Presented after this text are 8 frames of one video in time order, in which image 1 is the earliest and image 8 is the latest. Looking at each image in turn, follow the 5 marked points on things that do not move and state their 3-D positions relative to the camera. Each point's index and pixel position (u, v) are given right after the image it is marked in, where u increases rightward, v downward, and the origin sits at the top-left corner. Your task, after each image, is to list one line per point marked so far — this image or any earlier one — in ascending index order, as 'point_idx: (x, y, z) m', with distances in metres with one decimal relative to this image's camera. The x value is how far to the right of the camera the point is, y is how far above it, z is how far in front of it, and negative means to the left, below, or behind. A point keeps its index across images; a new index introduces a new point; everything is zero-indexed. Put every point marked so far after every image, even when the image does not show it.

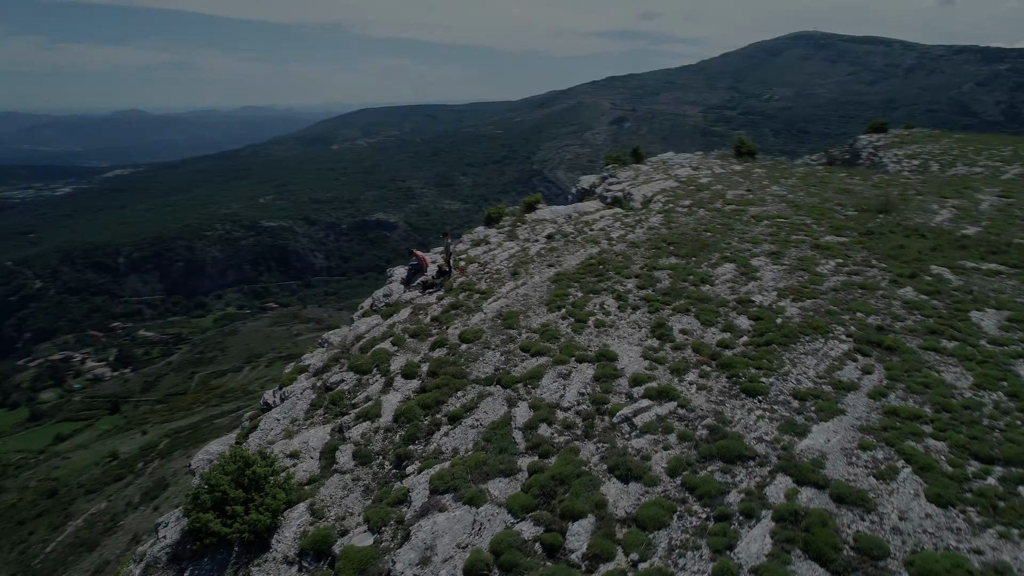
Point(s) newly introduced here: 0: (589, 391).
0: (+1.9, -2.6, +18.2) m
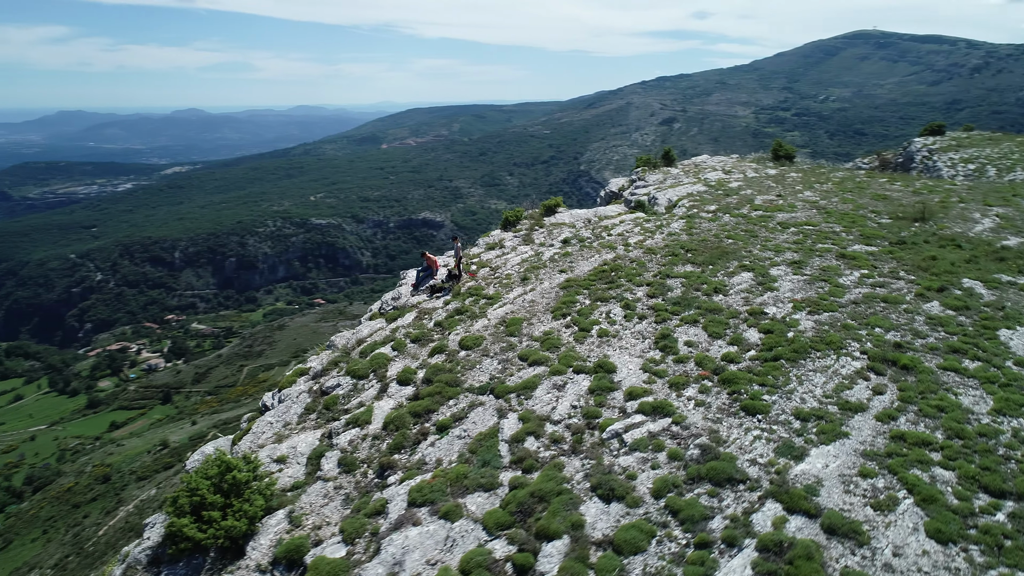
0: (+1.7, -2.8, +17.6) m
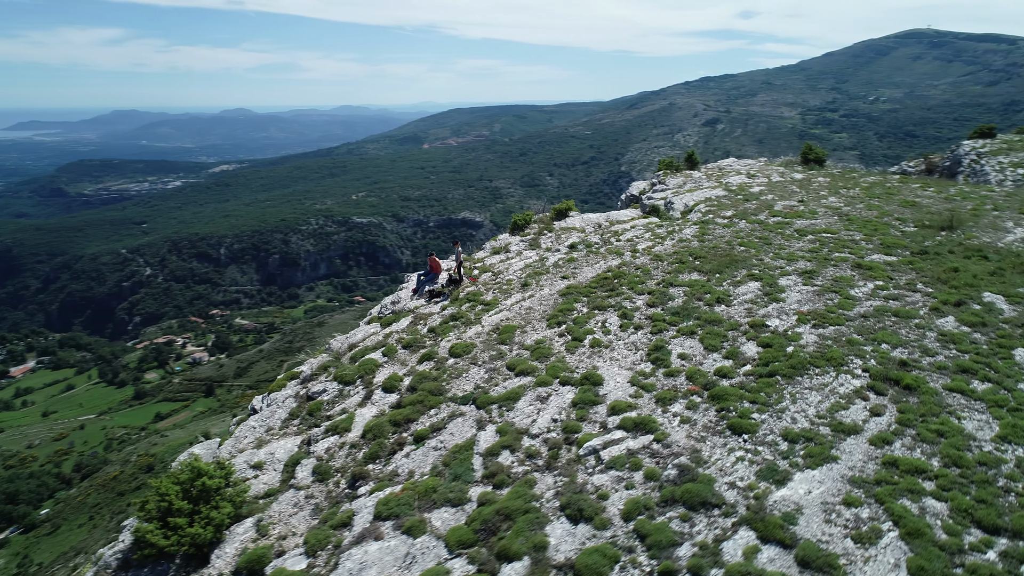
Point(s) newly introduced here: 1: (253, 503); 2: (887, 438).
0: (+1.2, -3.0, +17.0) m
1: (-5.8, -4.8, +16.2) m
2: (+7.8, -3.1, +15.0) m
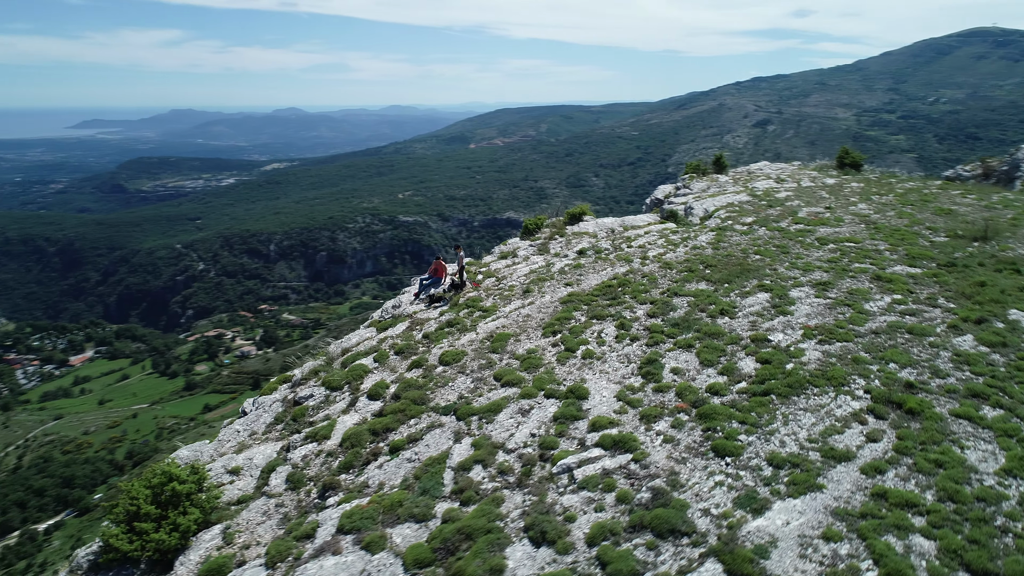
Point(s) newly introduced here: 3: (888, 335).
0: (+0.7, -3.3, +16.4) m
1: (-6.4, -4.9, +16.1) m
2: (+7.2, -3.5, +14.0) m
3: (+10.1, -1.3, +19.4) m
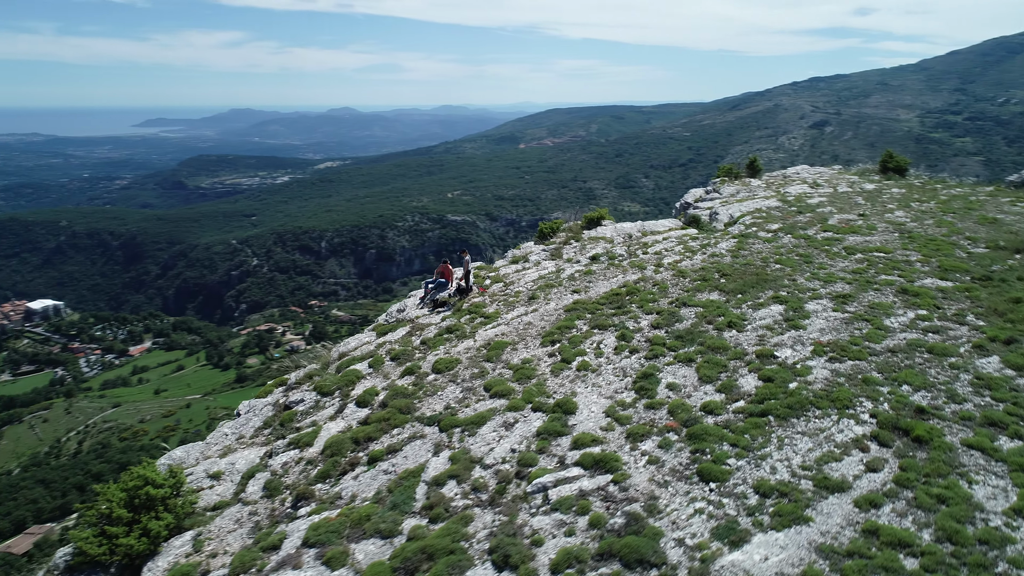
0: (+0.2, -3.5, +15.7) m
1: (-6.9, -5.0, +15.9) m
2: (+6.5, -3.8, +13.0) m
3: (+9.9, -1.7, +18.2) m
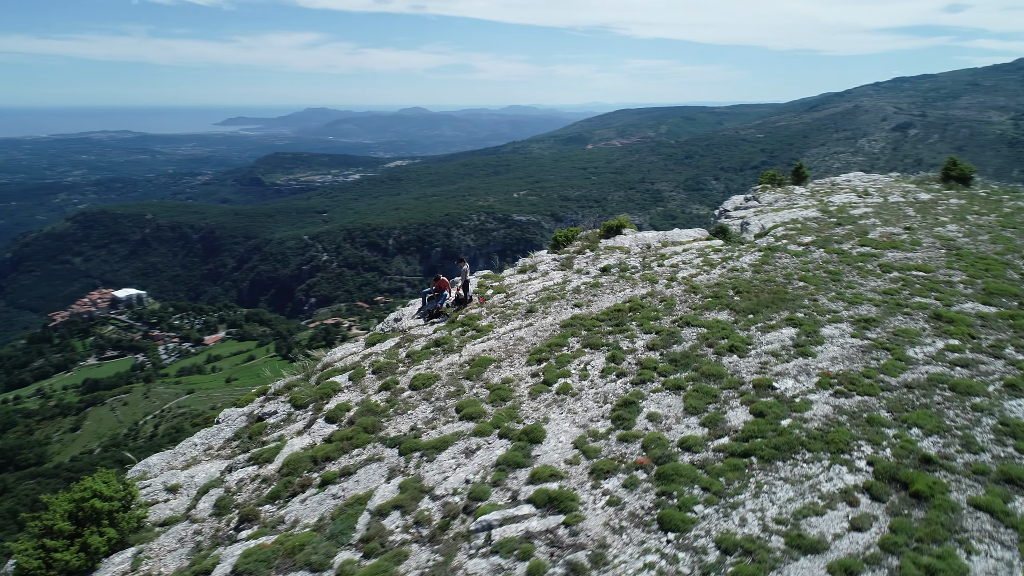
0: (-0.7, -3.8, +14.6) m
1: (-7.8, -5.2, +15.4) m
2: (+5.3, -4.3, +11.3) m
3: (+9.2, -2.3, +16.1) m
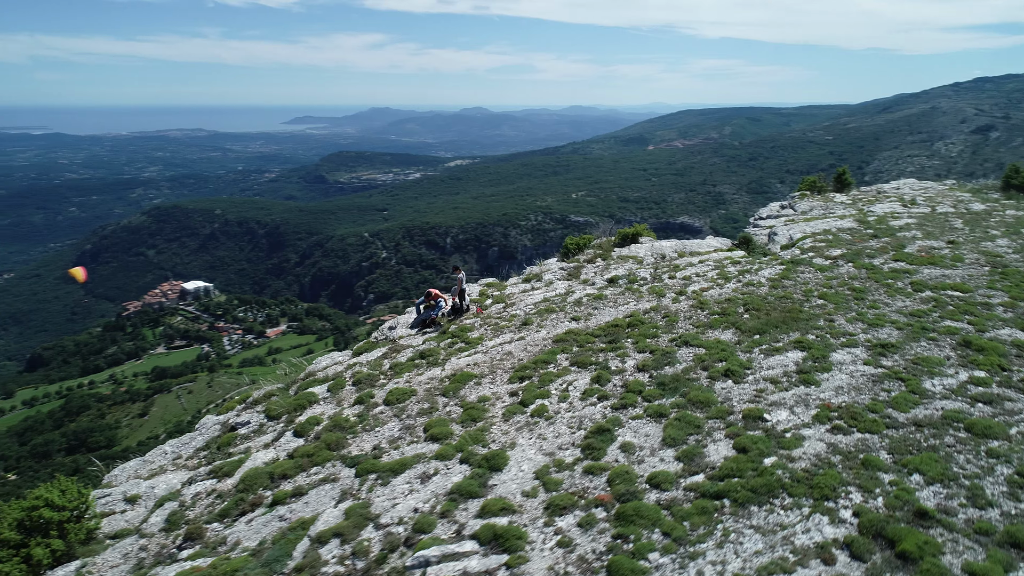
0: (-1.6, -4.1, +13.7) m
1: (-8.7, -5.3, +15.0) m
2: (+4.1, -4.8, +9.8) m
3: (+8.4, -2.8, +14.4) m
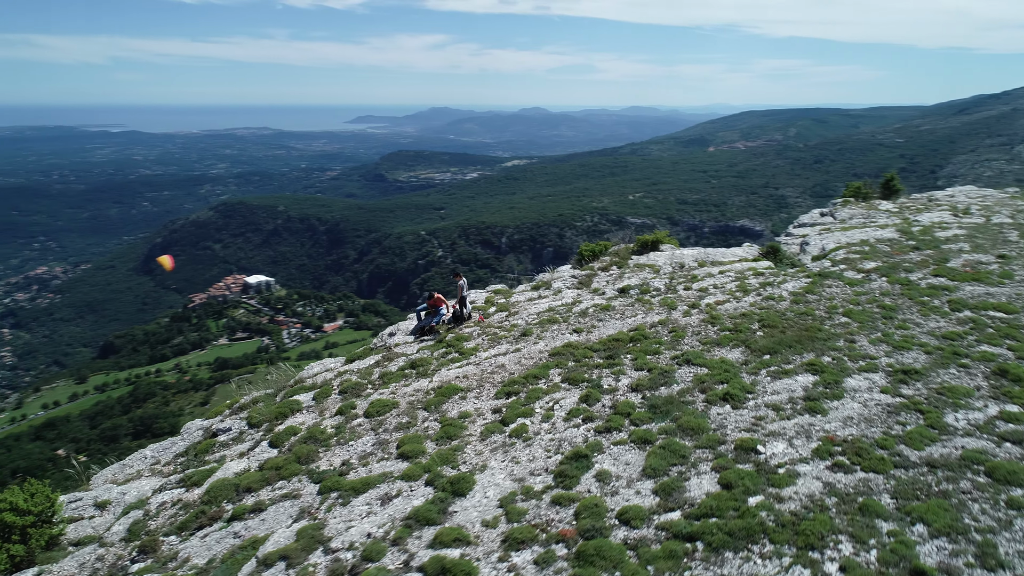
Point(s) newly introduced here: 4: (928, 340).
0: (-2.3, -4.3, +12.8) m
1: (-9.3, -5.4, +14.7) m
2: (+3.1, -5.1, +8.6) m
3: (+7.7, -3.2, +12.7) m
4: (+10.5, -1.3, +18.2) m
